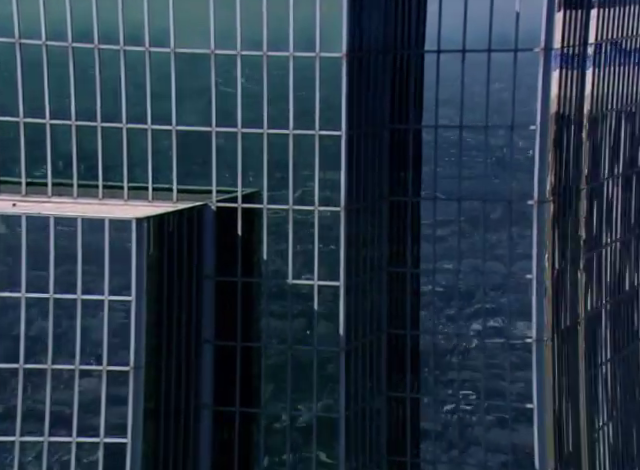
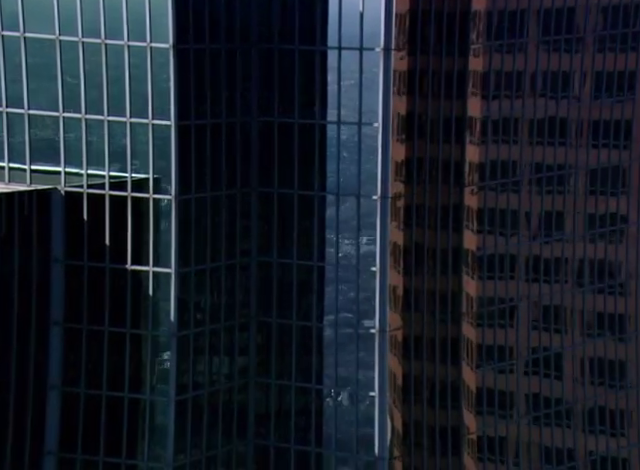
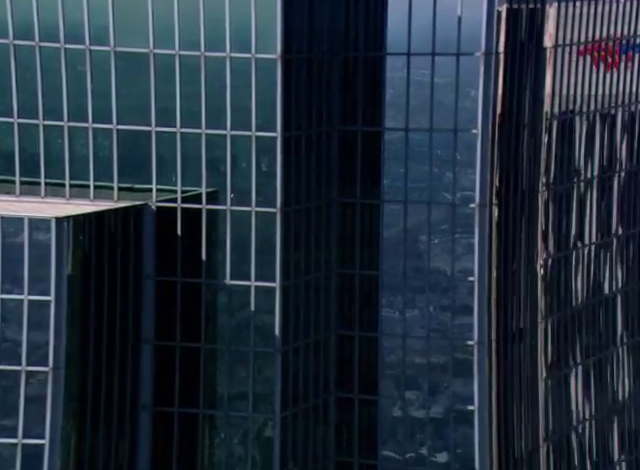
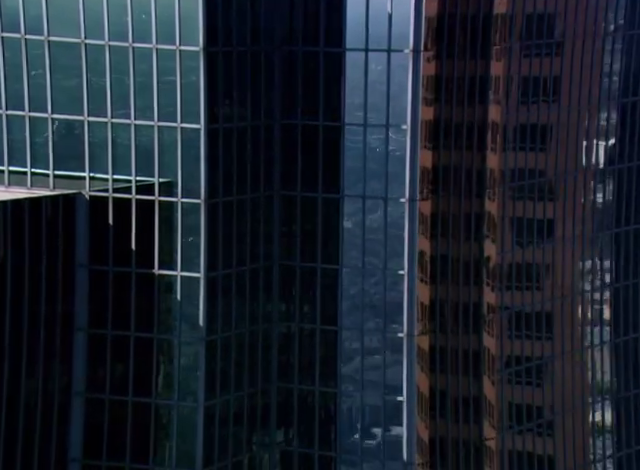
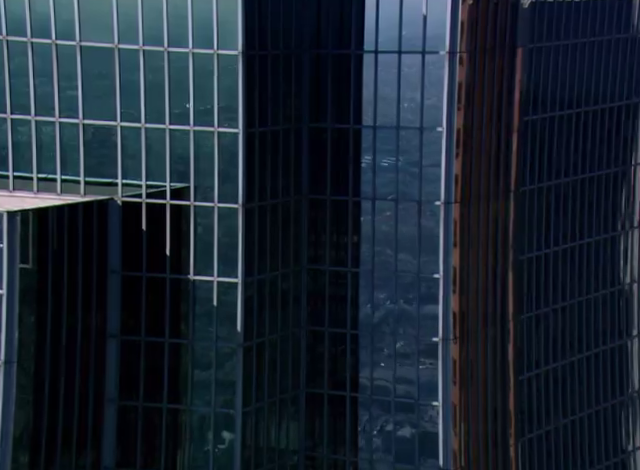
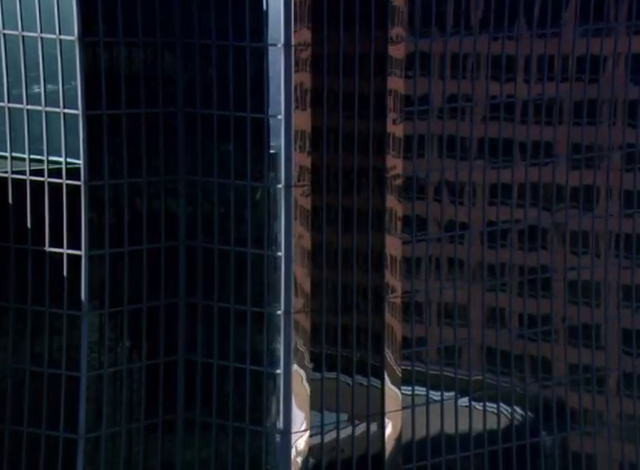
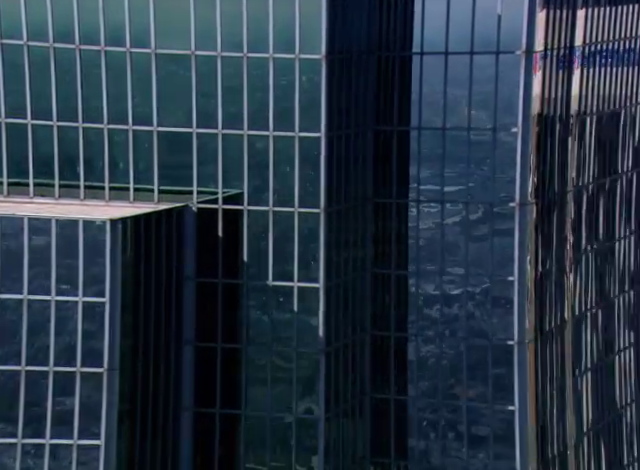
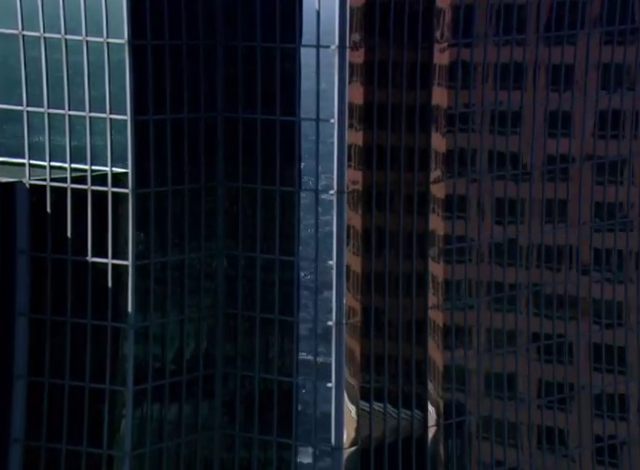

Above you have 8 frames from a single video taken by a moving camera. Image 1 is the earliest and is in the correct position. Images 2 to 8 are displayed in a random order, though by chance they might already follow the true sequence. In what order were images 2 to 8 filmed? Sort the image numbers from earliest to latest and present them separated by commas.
7, 3, 5, 4, 2, 8, 6
